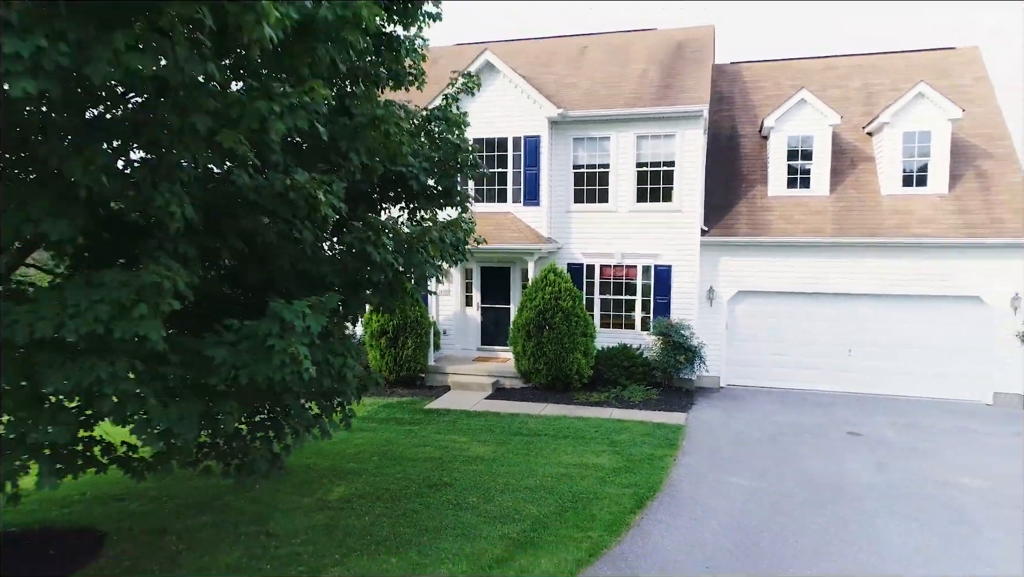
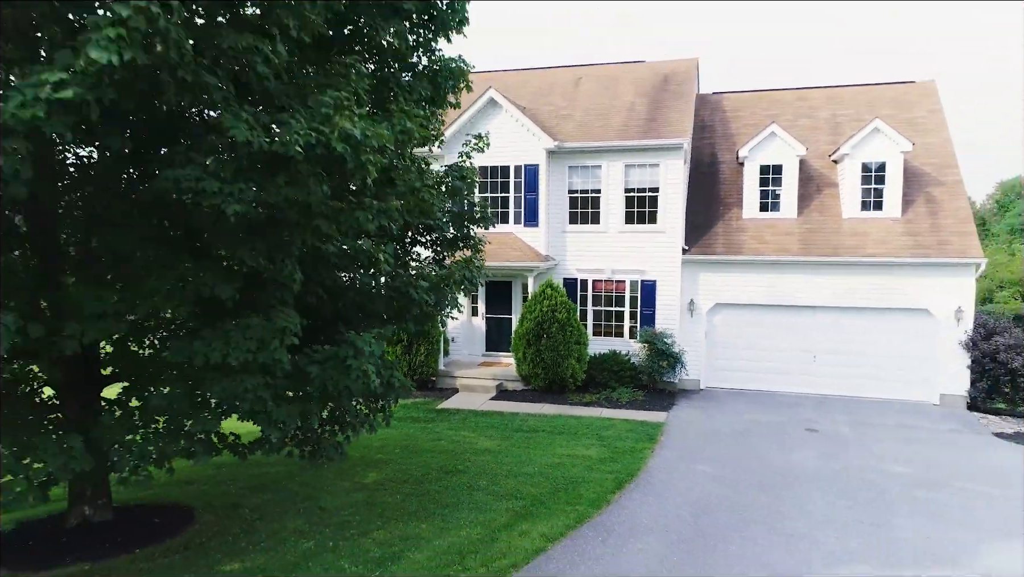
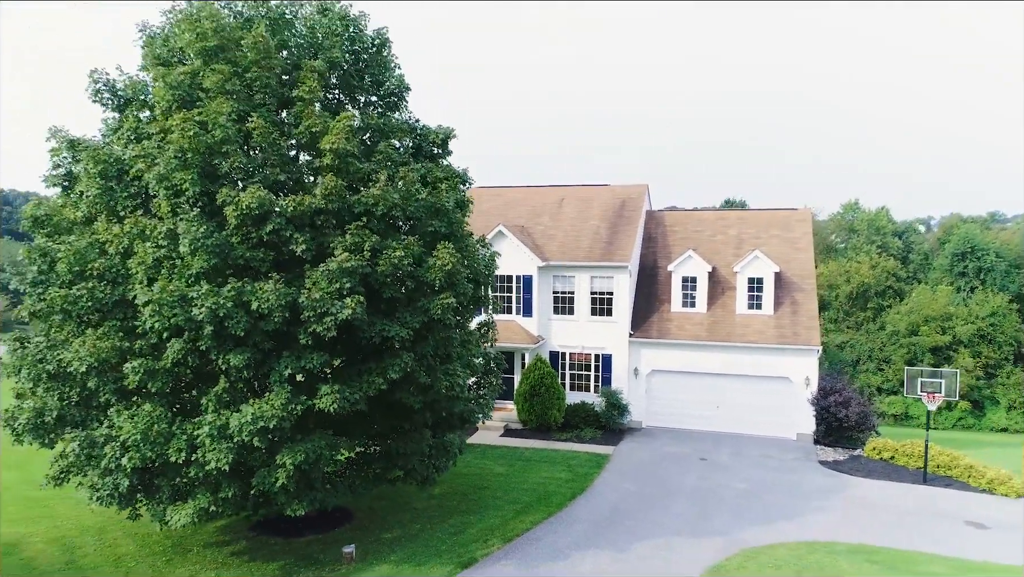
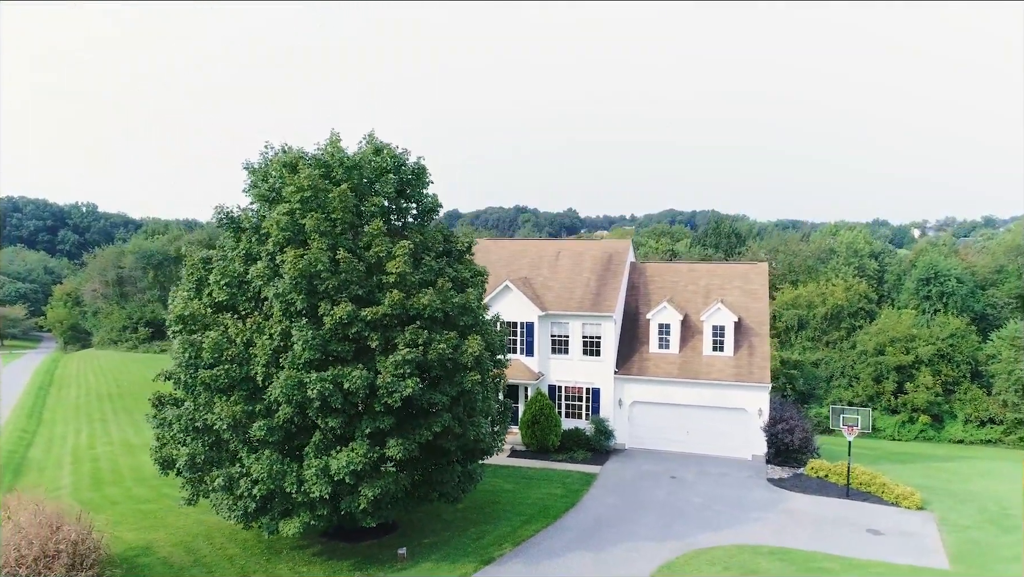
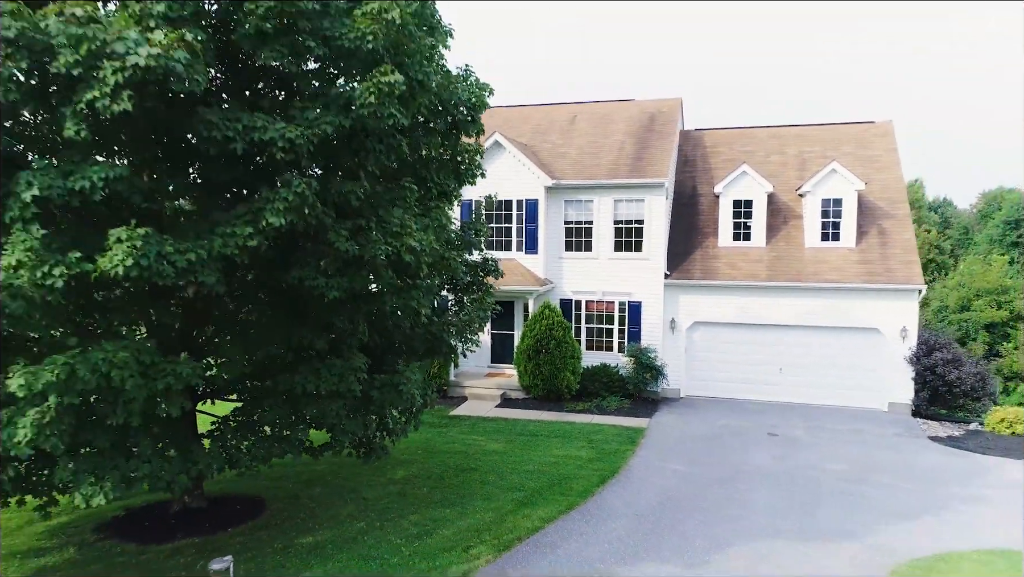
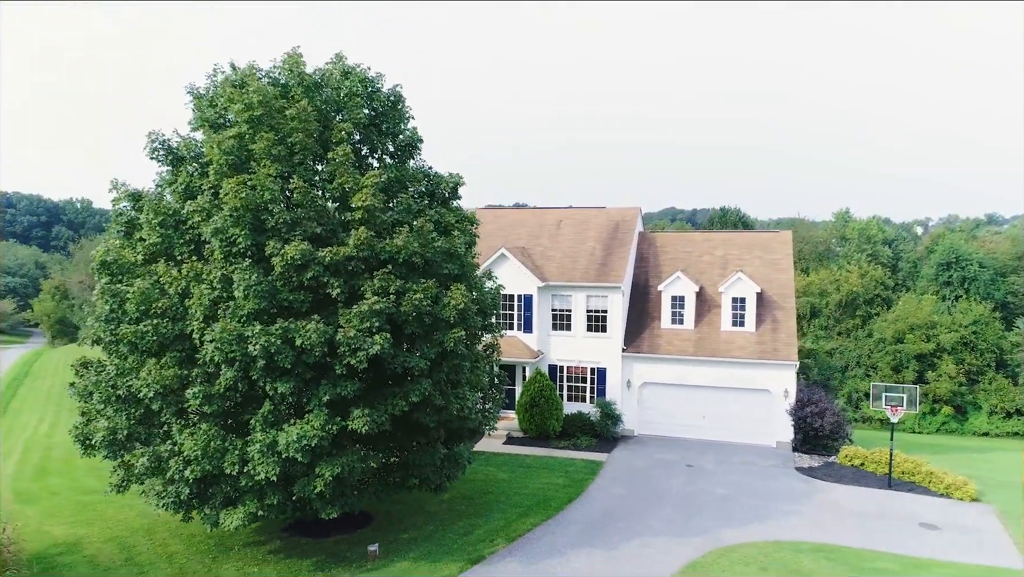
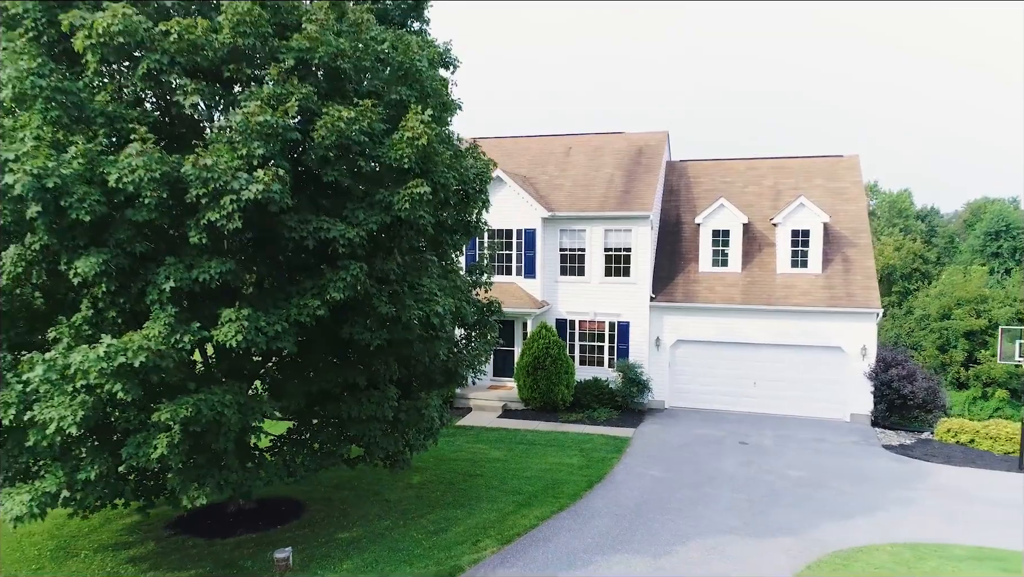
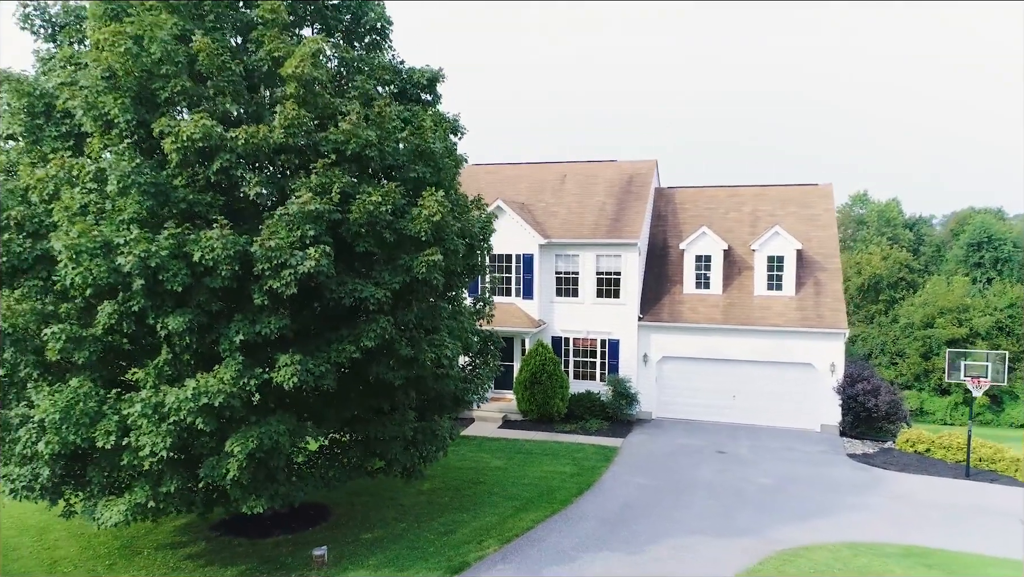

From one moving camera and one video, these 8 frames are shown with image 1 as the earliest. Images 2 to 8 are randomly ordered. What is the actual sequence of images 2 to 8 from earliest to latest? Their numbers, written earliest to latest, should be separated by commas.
2, 5, 7, 8, 3, 6, 4
